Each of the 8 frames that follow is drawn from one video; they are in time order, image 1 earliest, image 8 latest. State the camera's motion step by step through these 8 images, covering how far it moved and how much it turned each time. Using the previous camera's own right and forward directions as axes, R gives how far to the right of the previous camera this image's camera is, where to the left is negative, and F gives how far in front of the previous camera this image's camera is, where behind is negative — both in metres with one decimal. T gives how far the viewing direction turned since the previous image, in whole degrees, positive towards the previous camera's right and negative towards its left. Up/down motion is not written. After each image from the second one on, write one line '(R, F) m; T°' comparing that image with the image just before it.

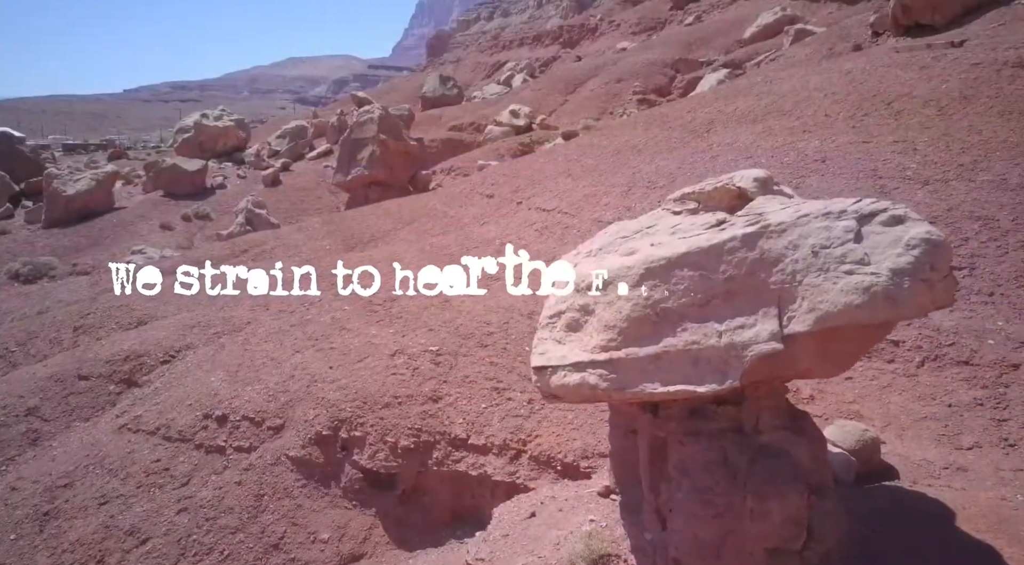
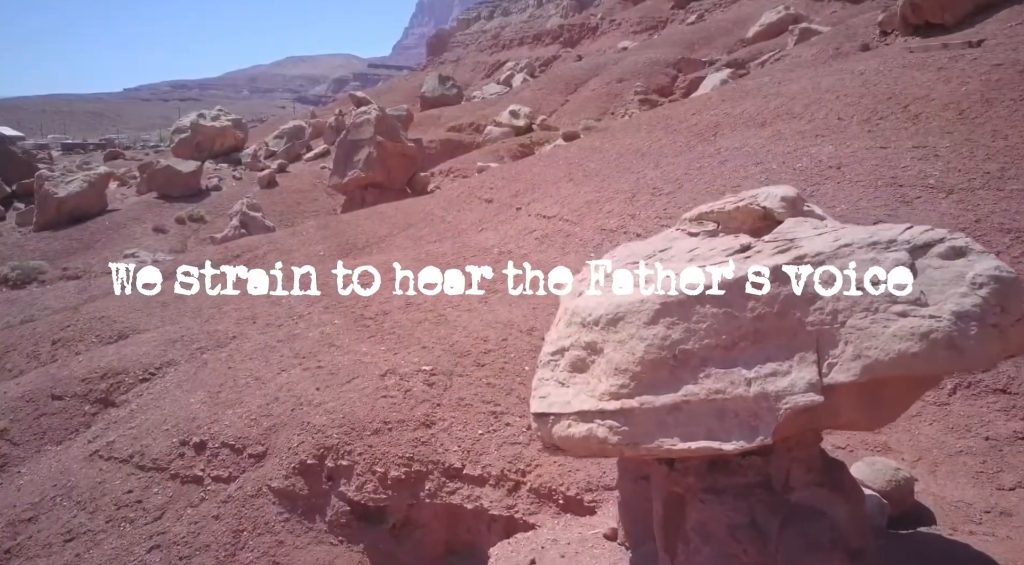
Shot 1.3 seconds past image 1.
(0.0, +0.4) m; 0°
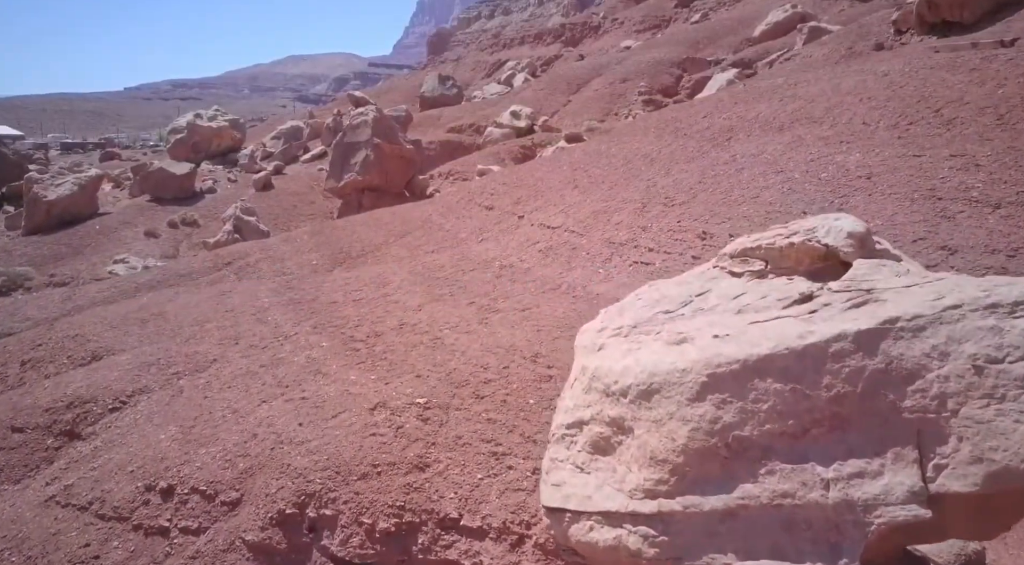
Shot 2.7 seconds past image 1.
(0.0, +0.5) m; 0°
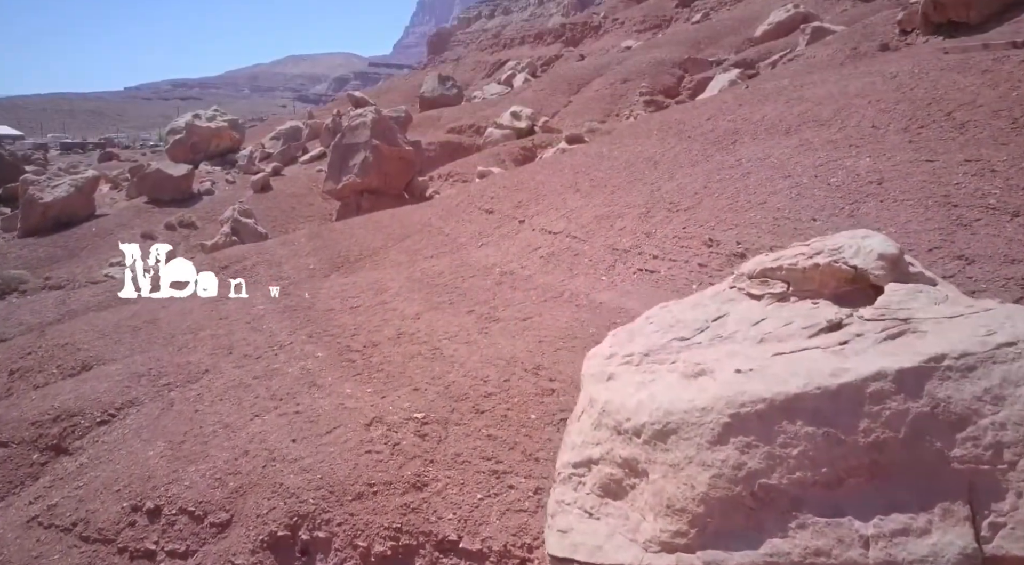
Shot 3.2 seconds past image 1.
(0.0, +0.2) m; 0°
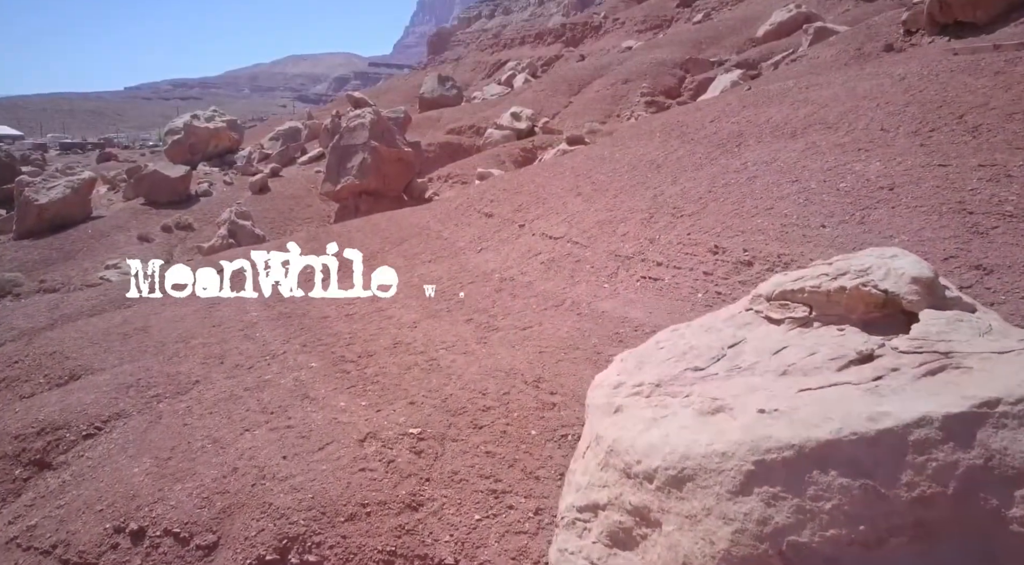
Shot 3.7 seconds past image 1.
(0.0, +0.2) m; 0°
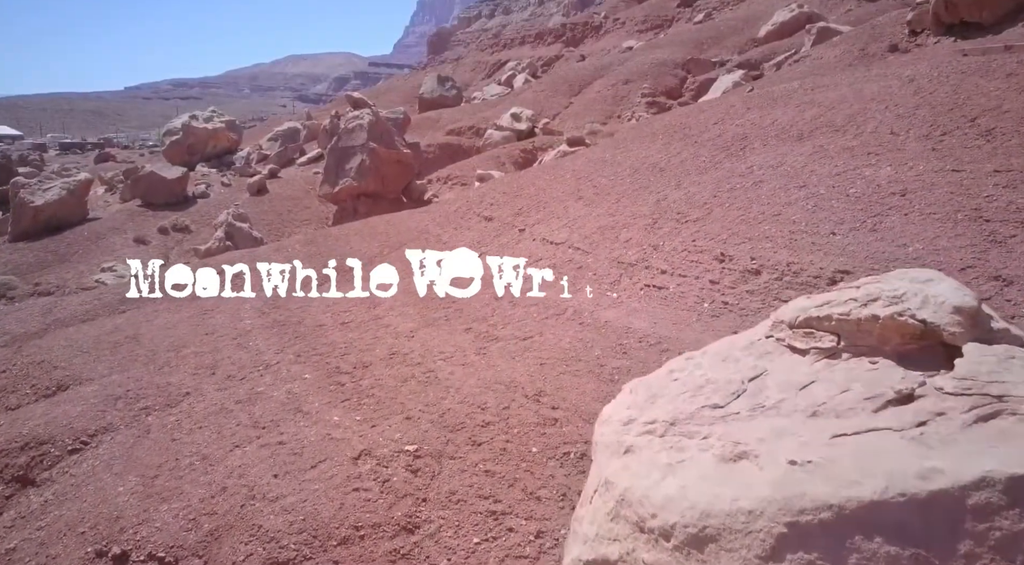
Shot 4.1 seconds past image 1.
(0.0, +0.2) m; 0°
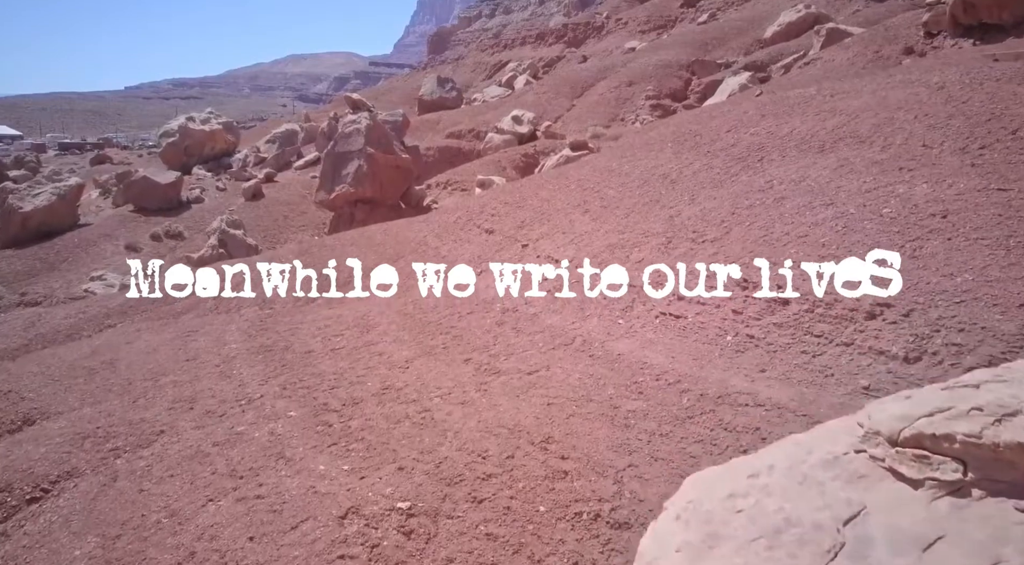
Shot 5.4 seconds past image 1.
(0.0, +0.5) m; 0°
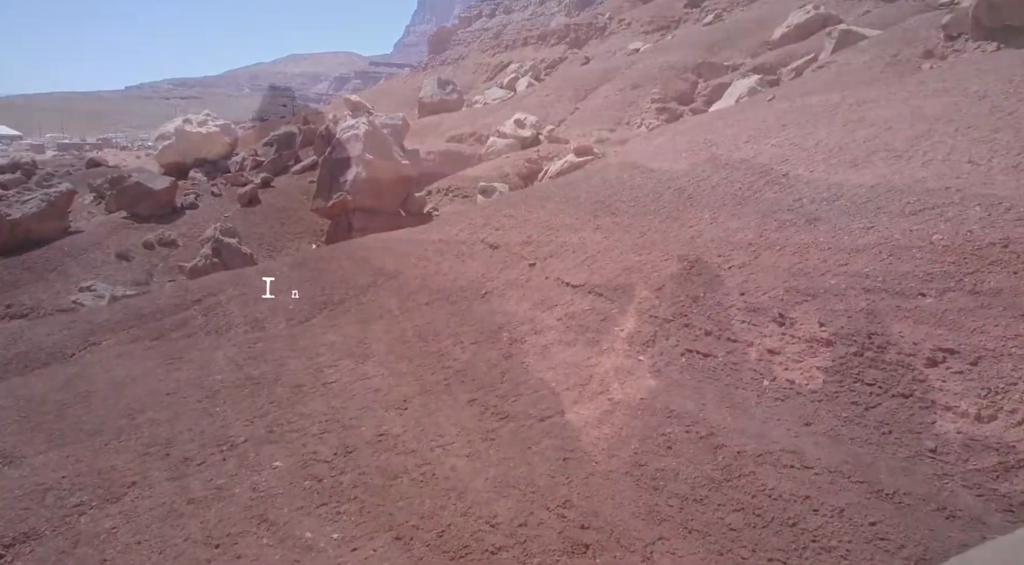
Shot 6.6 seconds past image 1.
(-0.1, +0.6) m; 0°
